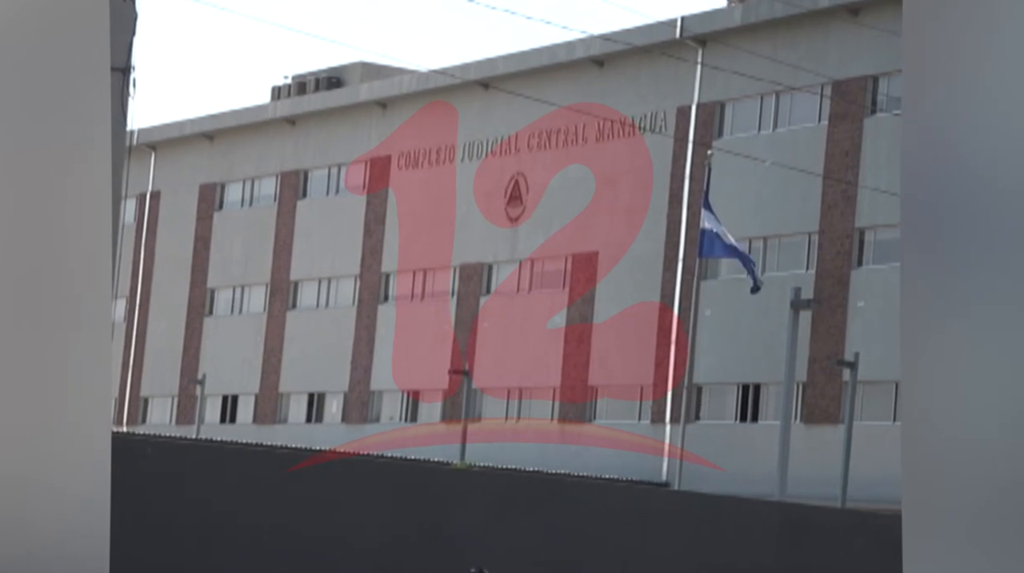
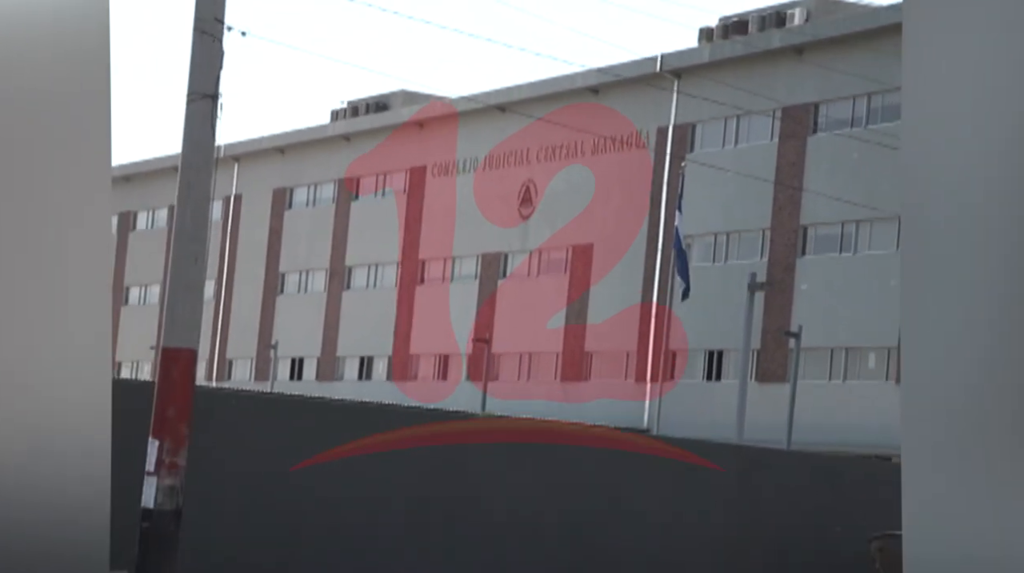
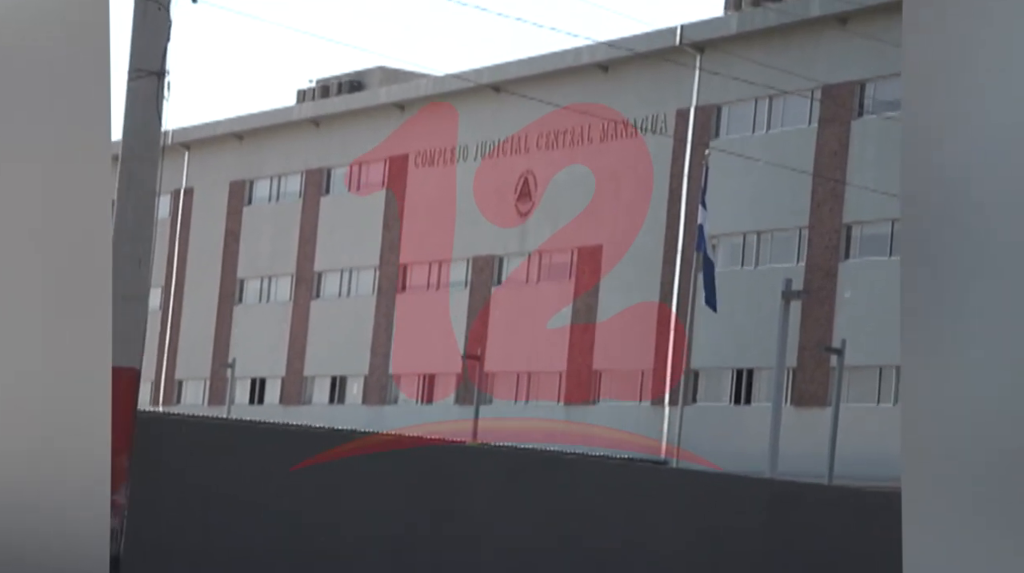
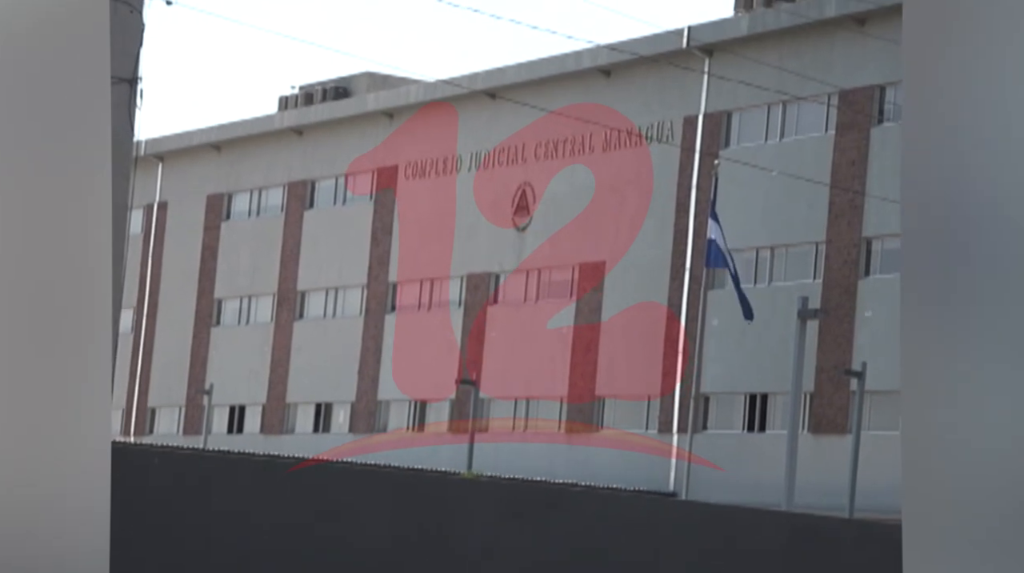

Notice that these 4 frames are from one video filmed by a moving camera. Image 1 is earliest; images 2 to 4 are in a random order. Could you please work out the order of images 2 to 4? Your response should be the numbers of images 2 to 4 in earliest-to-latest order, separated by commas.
4, 3, 2
